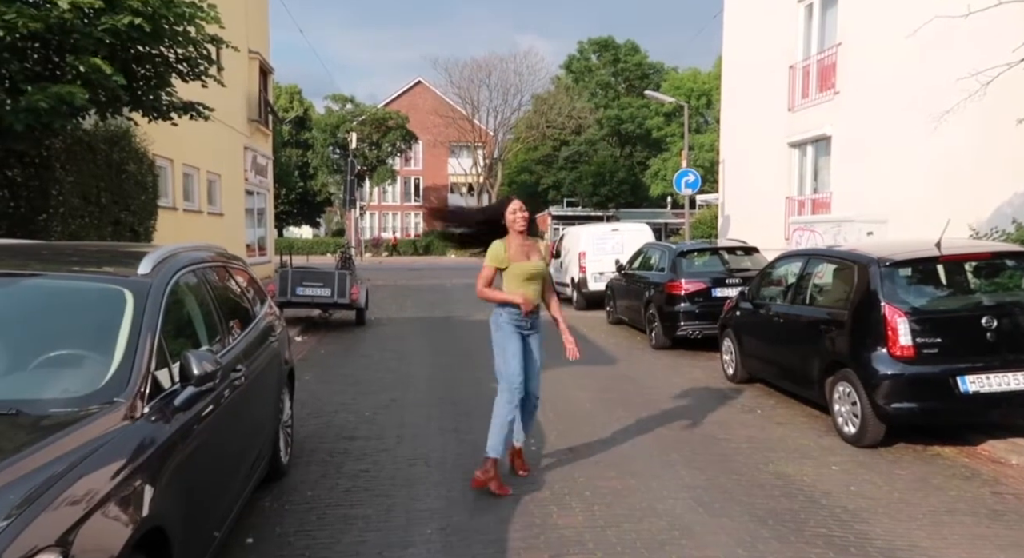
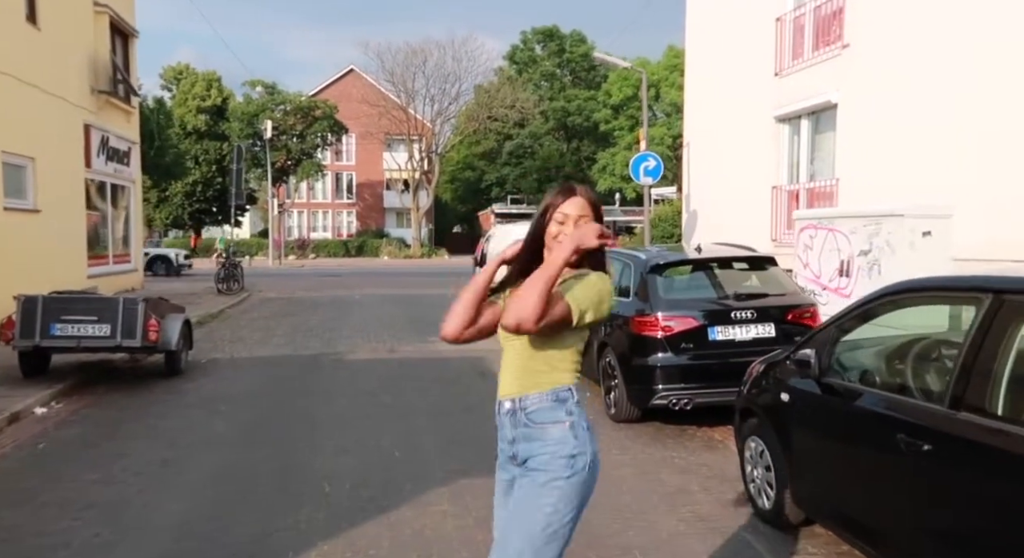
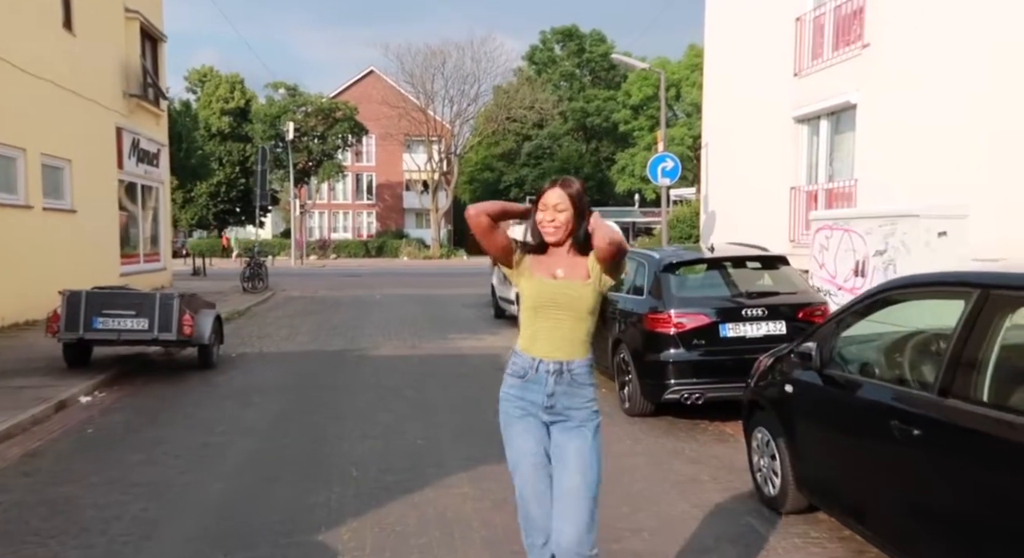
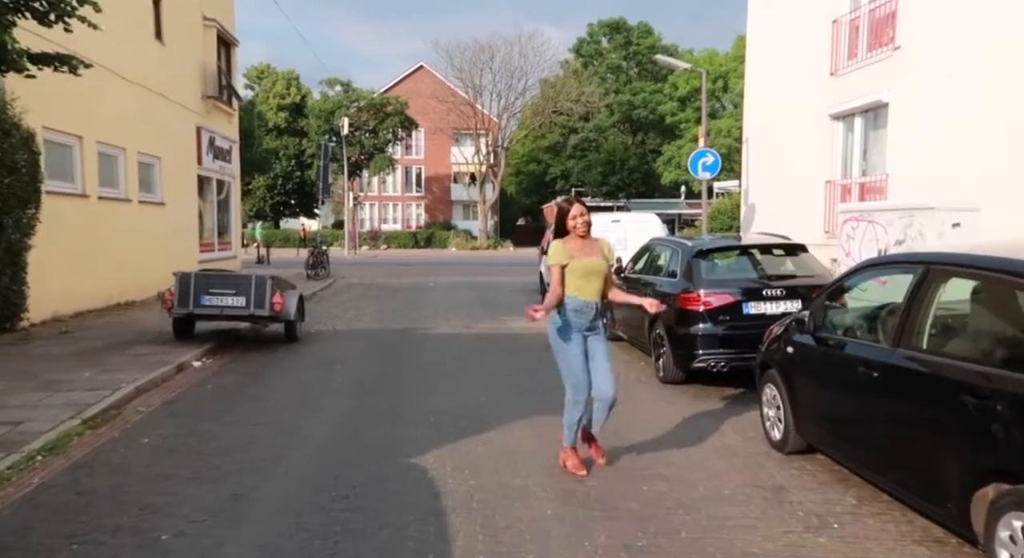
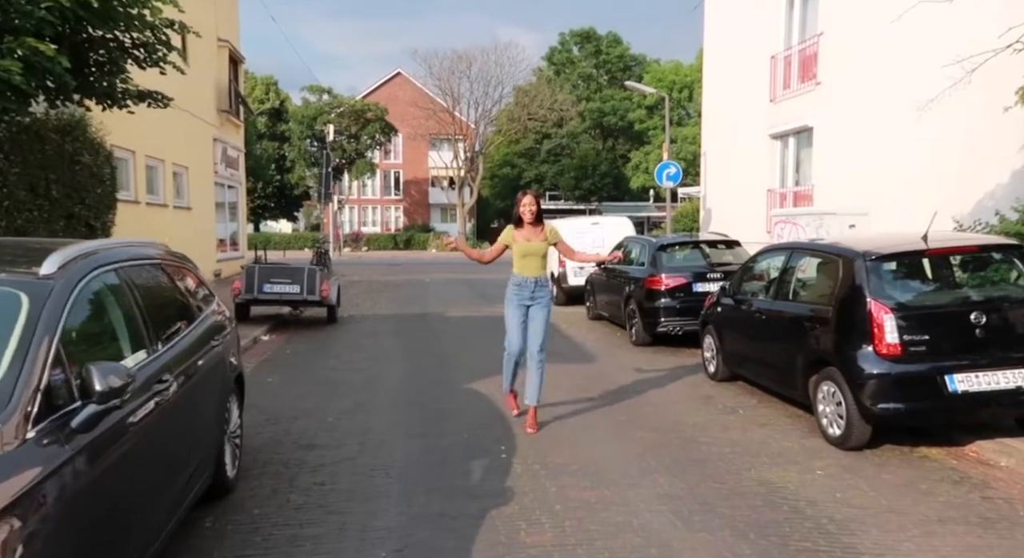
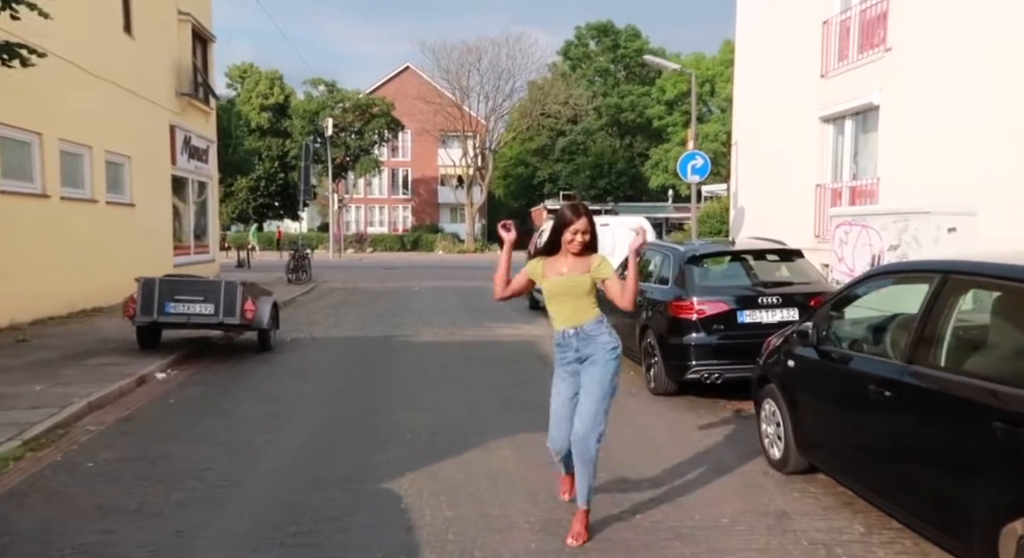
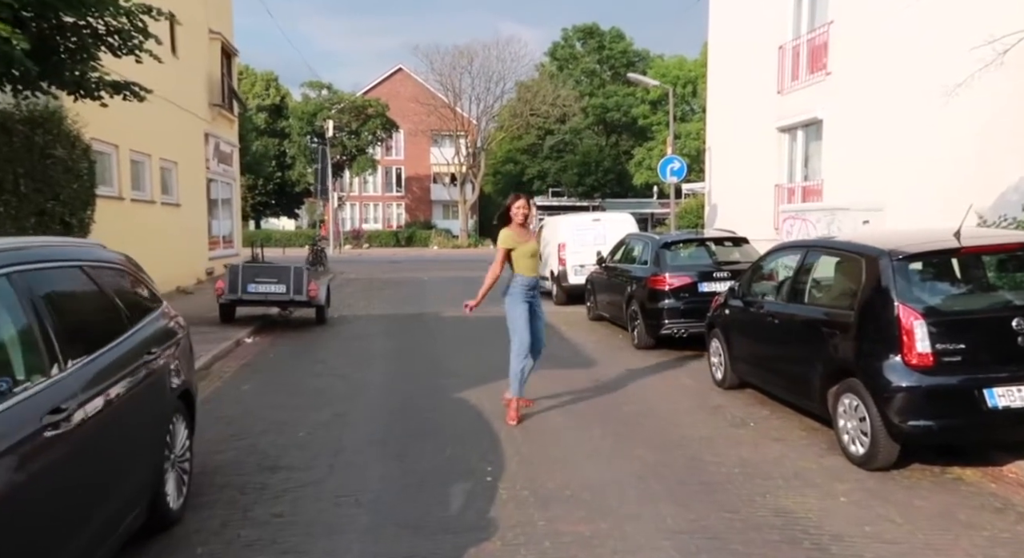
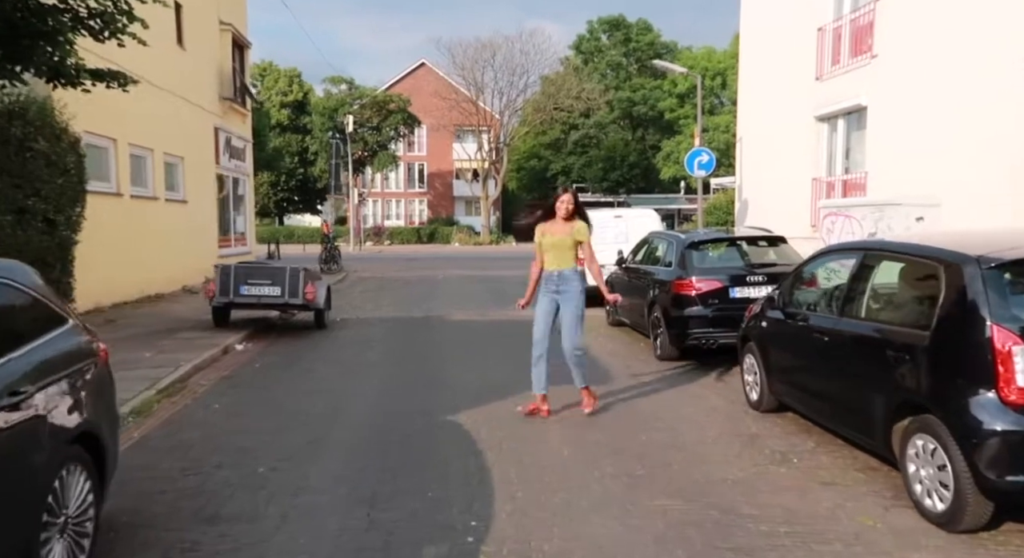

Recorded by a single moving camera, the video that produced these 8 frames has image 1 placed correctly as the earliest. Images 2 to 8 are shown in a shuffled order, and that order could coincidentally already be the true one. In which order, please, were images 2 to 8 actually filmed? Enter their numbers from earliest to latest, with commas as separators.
5, 7, 8, 4, 6, 3, 2
